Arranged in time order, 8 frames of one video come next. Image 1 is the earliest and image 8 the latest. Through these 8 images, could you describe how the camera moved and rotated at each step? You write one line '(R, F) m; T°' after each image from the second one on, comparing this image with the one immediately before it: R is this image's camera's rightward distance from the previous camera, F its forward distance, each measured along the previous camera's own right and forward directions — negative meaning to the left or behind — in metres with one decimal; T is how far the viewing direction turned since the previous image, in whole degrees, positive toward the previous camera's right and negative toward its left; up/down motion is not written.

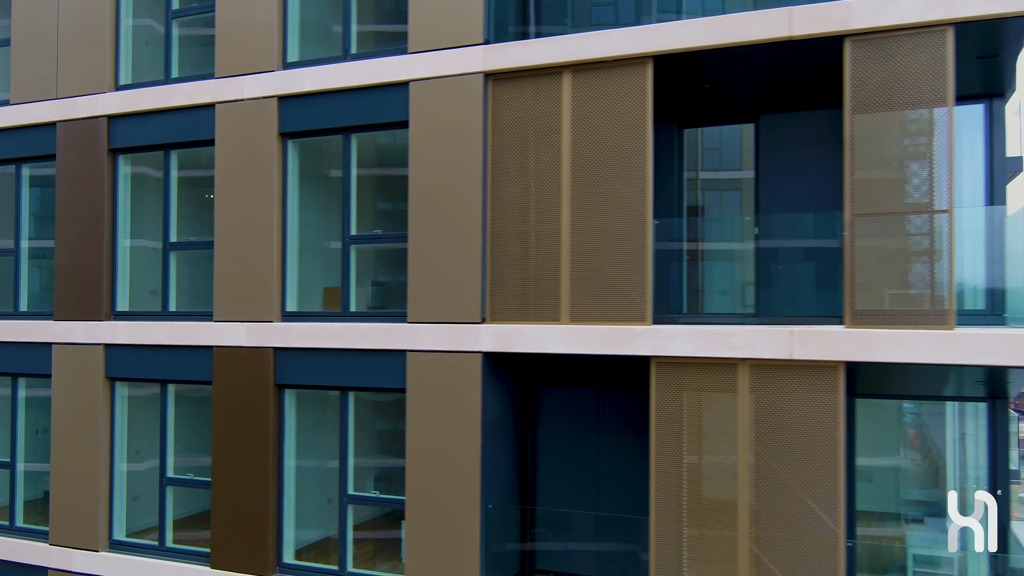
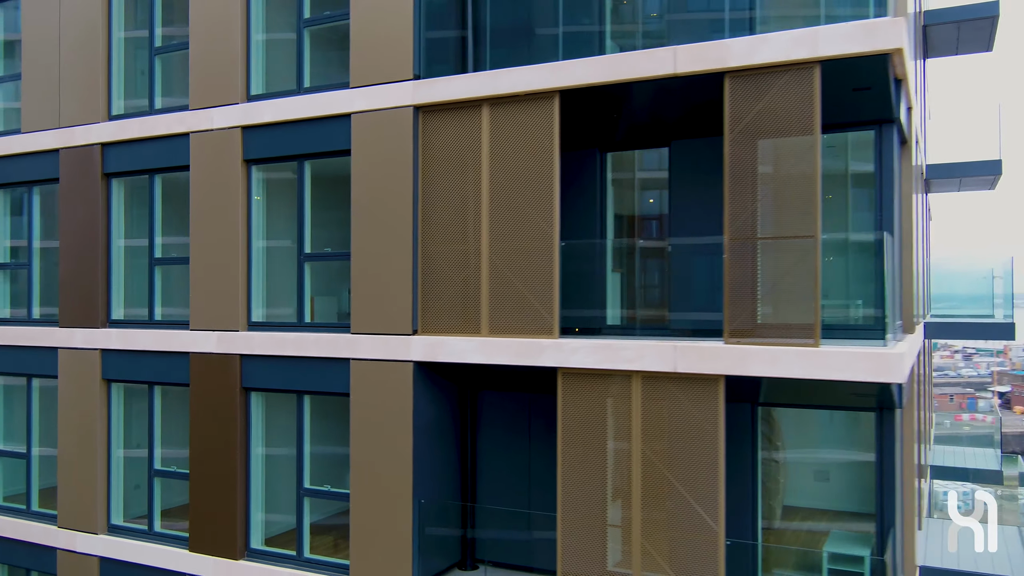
(+1.2, -0.6) m; -4°
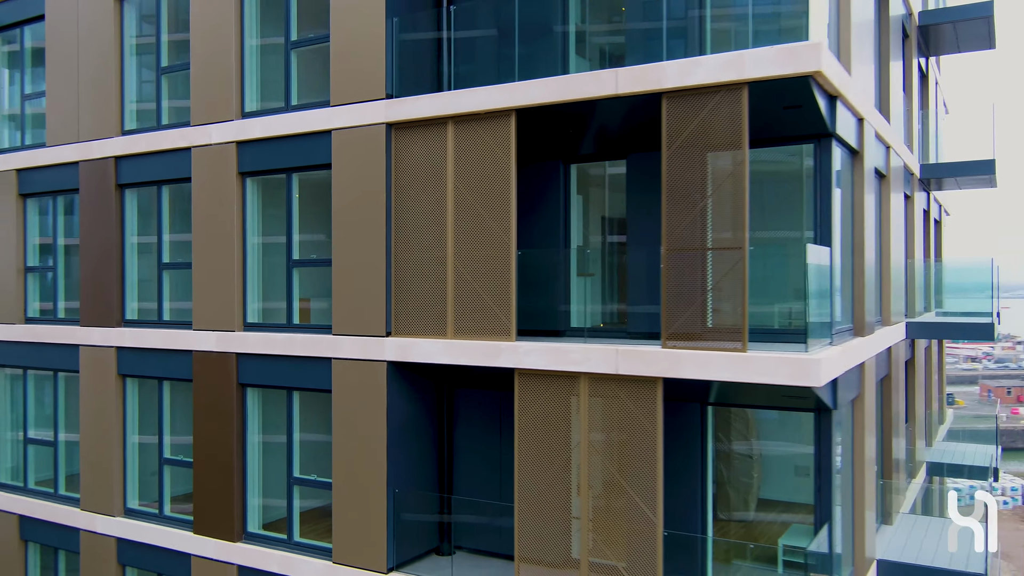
(+0.8, -0.5) m; -3°
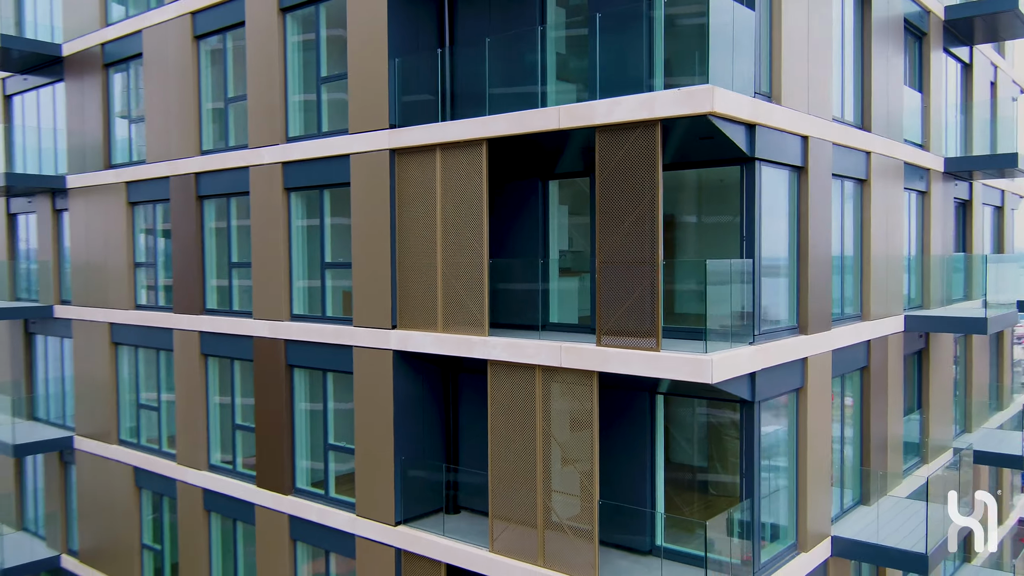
(+1.7, -1.2) m; -9°
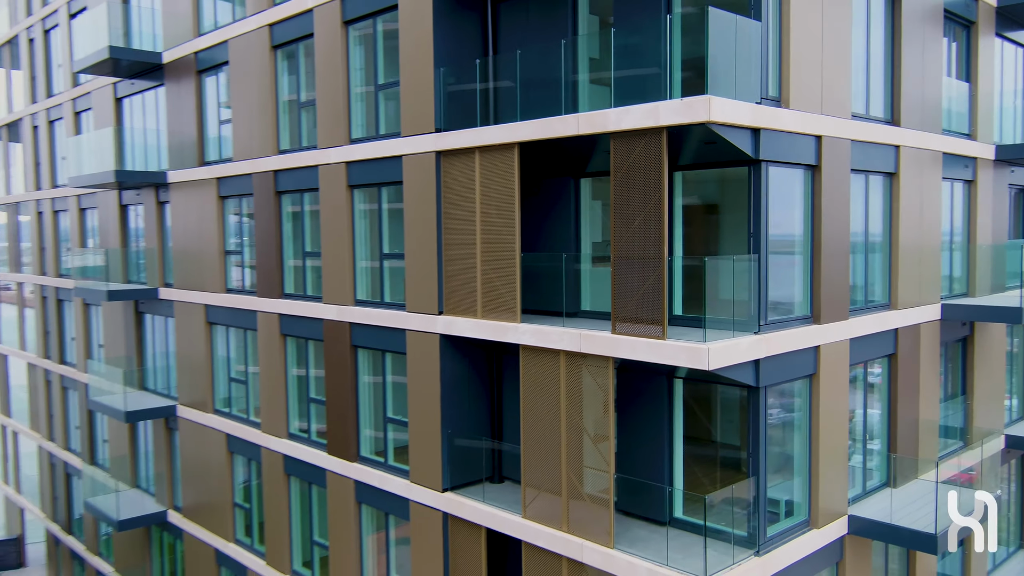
(+0.8, -0.8) m; -7°
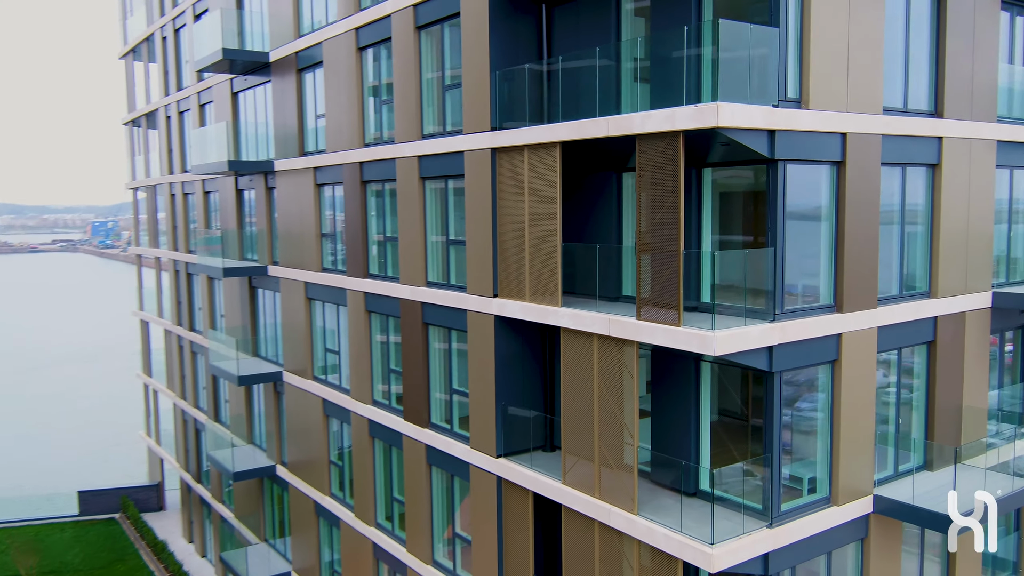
(+1.0, -0.9) m; -8°
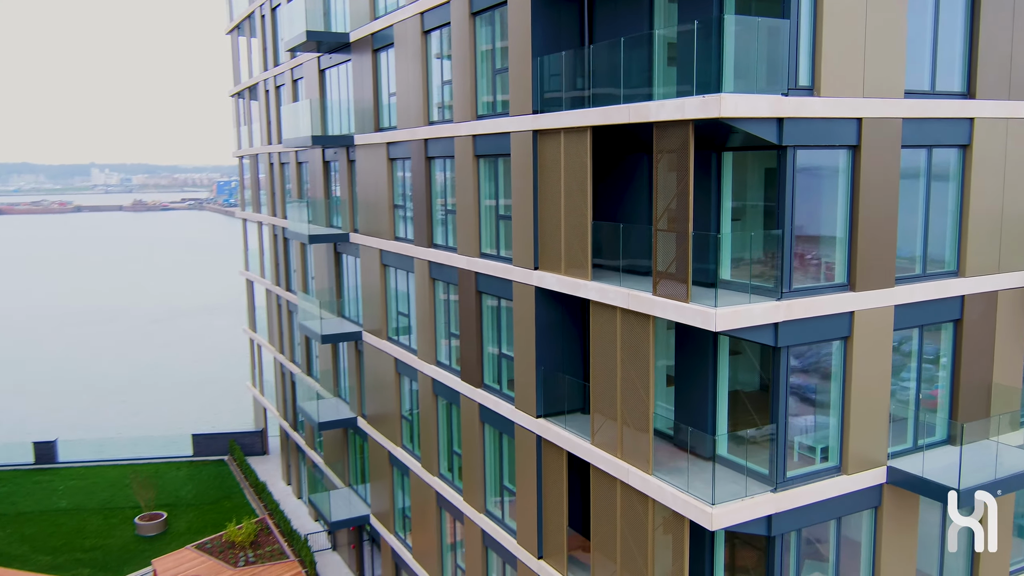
(+1.0, -0.8) m; -7°
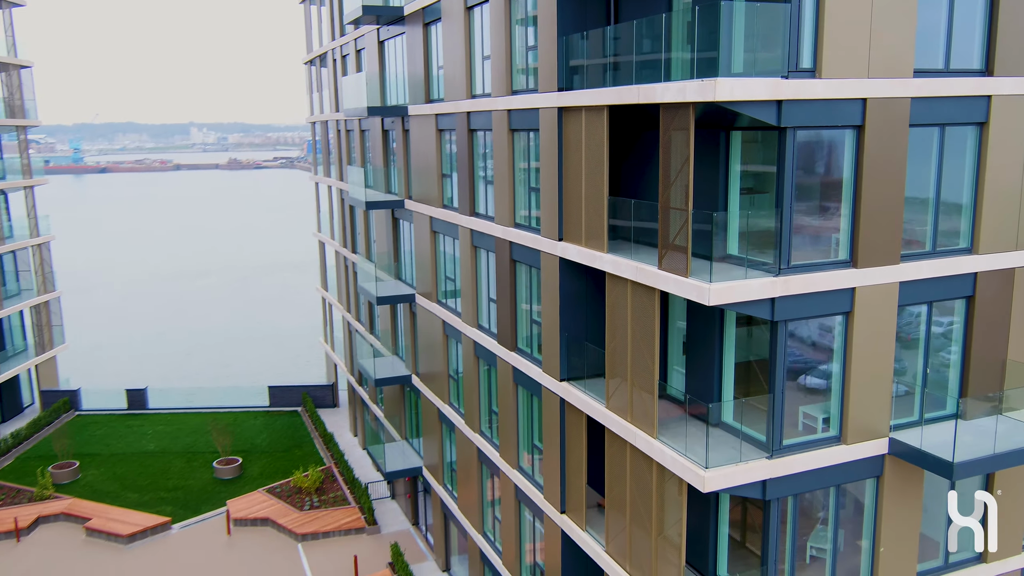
(+0.9, -0.7) m; -6°
